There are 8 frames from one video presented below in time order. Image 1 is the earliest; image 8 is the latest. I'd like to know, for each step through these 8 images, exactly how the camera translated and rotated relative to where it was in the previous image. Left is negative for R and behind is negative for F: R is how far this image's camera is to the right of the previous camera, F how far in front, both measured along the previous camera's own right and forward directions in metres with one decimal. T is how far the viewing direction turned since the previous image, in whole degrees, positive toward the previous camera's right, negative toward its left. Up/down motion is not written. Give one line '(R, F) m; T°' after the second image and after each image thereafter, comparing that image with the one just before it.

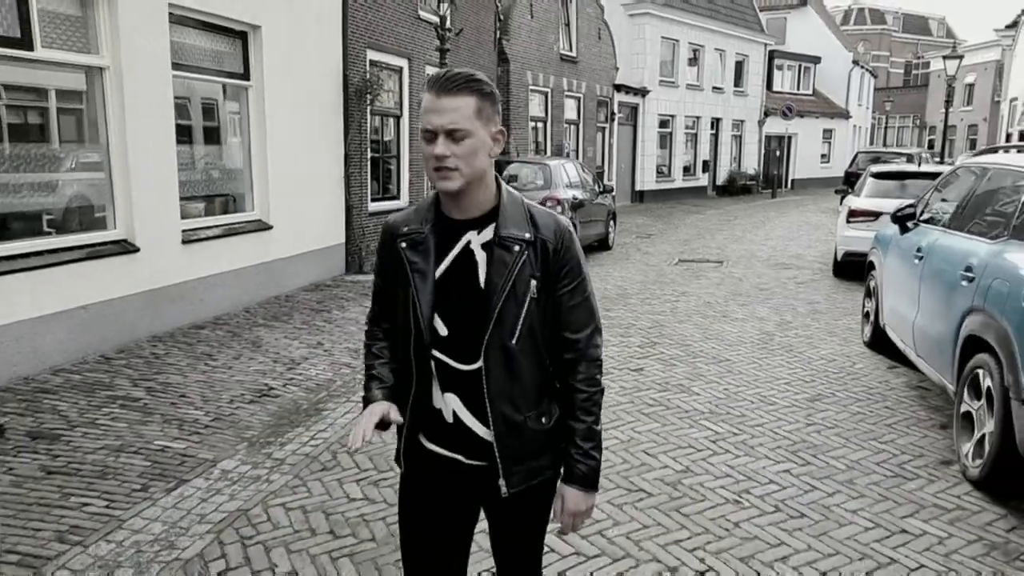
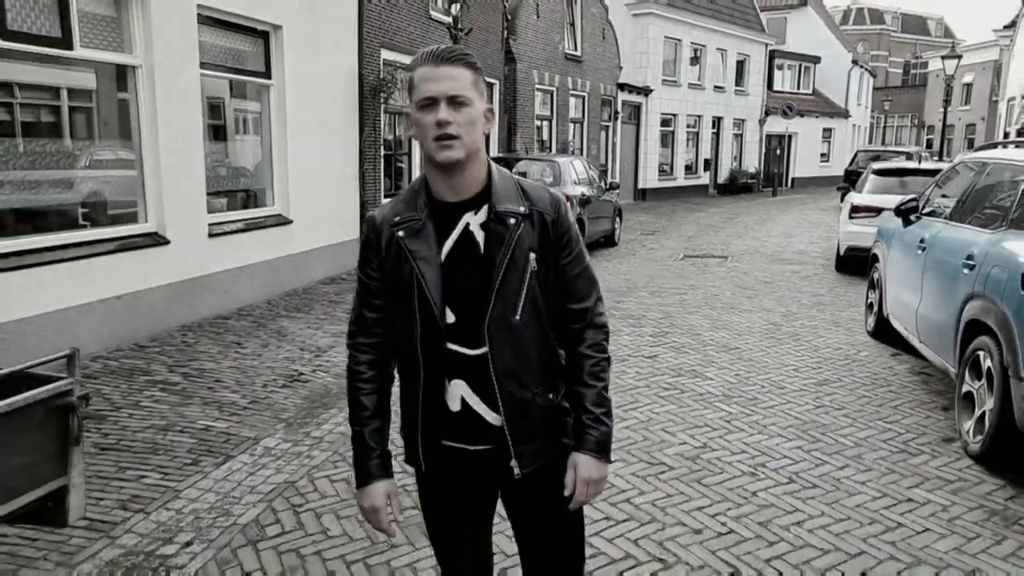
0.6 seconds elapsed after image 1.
(-0.2, -0.2) m; 0°
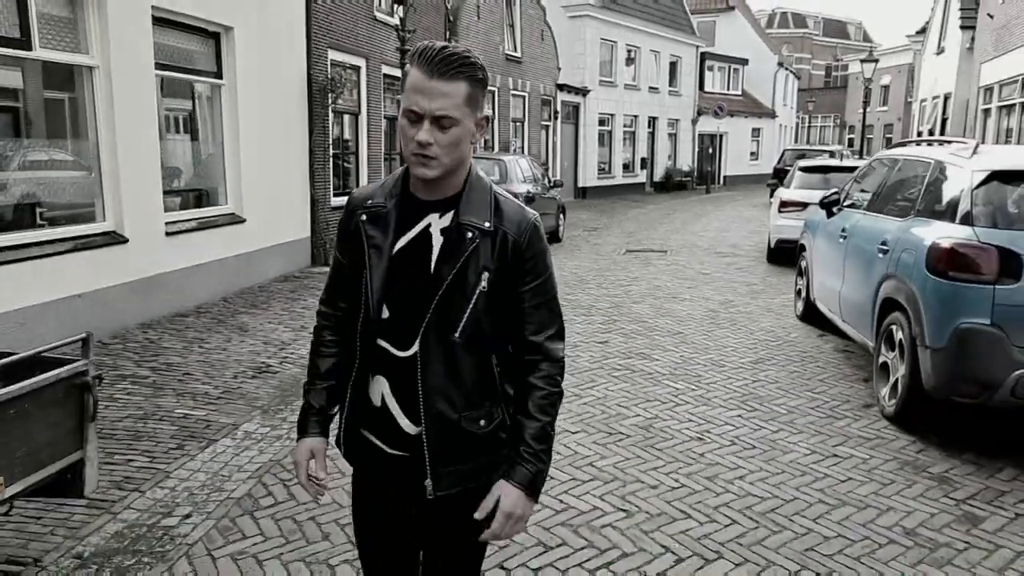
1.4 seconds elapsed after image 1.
(-0.2, -0.3) m; +5°
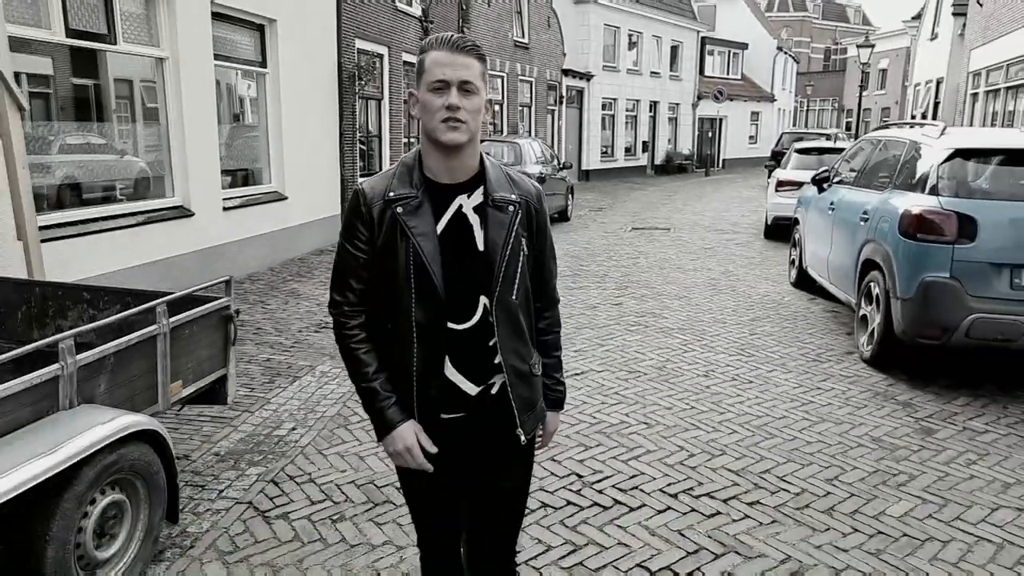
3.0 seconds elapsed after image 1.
(-0.3, -0.8) m; 0°
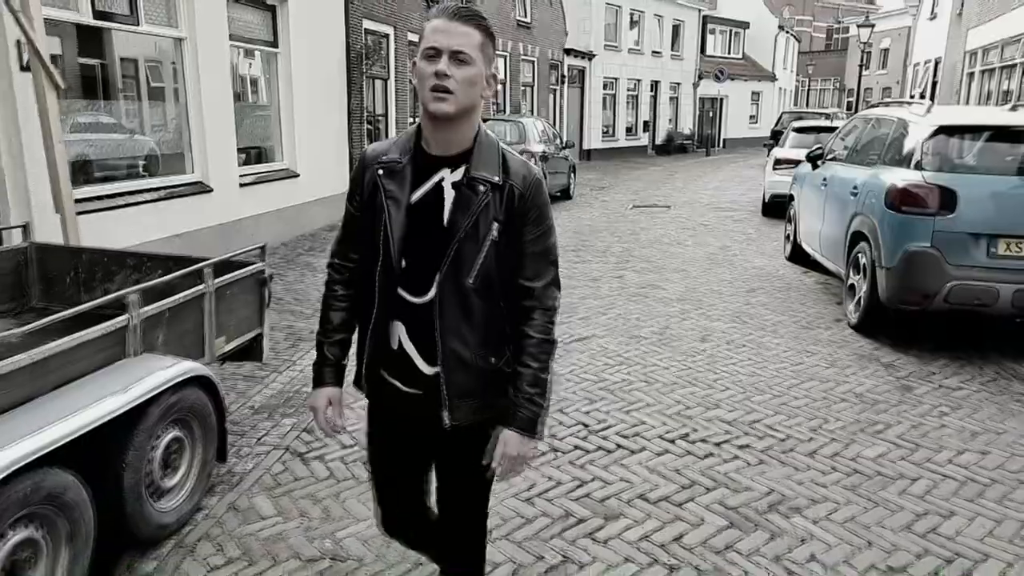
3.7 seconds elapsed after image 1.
(-0.1, -0.3) m; 0°
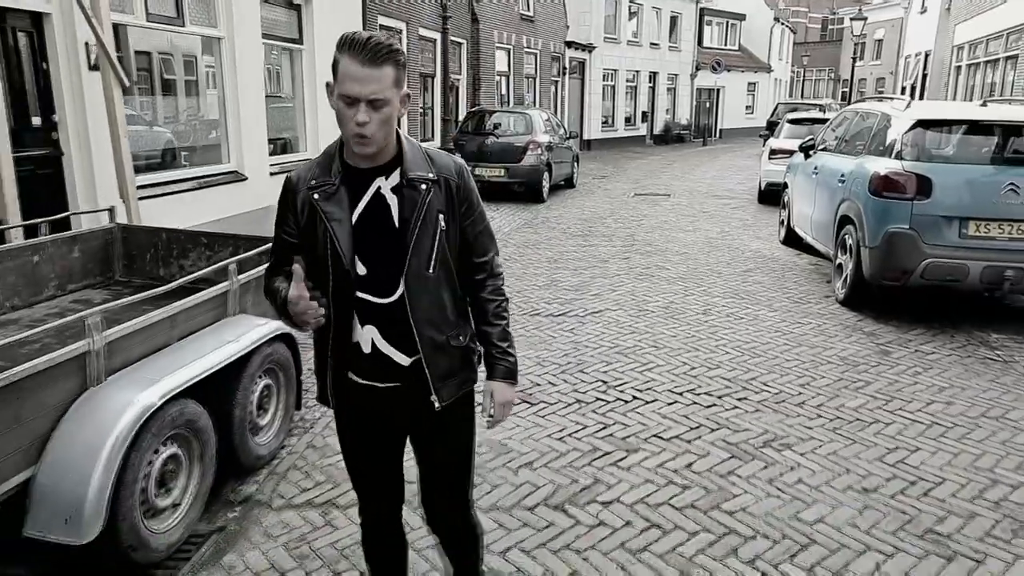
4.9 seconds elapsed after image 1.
(-0.2, -0.6) m; 0°
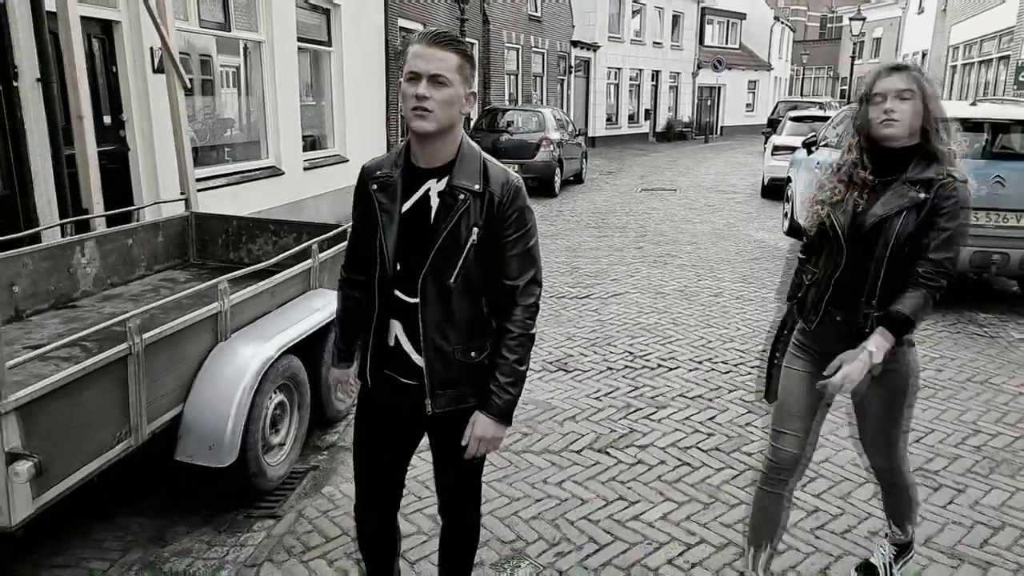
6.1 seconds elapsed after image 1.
(-0.3, -0.6) m; 0°
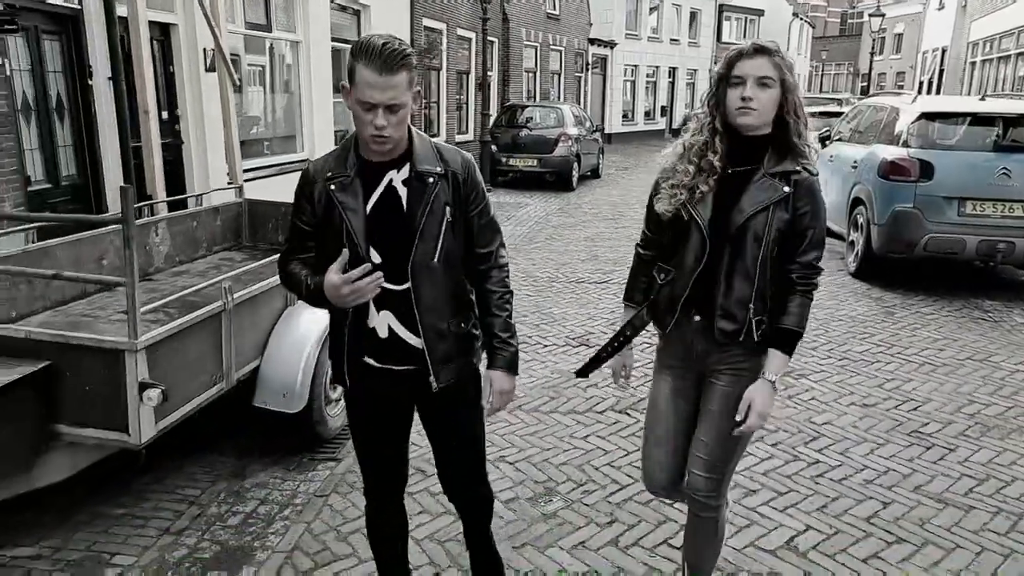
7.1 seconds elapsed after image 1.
(-0.1, -0.4) m; -1°
